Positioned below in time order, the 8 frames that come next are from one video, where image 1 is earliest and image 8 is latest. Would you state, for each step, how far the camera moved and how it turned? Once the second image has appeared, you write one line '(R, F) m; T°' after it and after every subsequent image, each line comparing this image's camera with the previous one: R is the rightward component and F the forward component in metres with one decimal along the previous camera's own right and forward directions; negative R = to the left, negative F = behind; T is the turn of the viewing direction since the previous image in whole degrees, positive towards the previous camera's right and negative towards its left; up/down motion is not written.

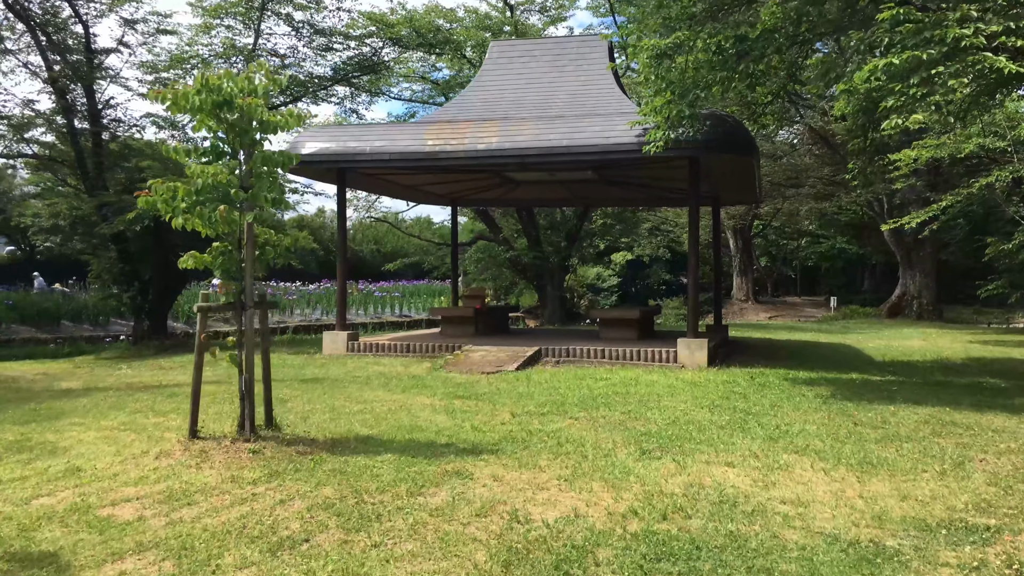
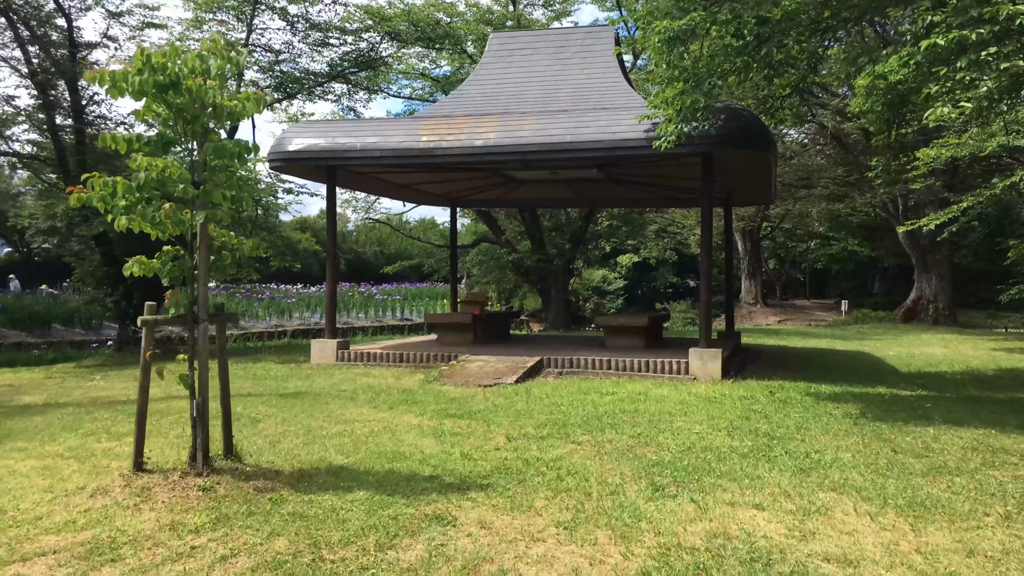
(+0.1, +0.6) m; 0°
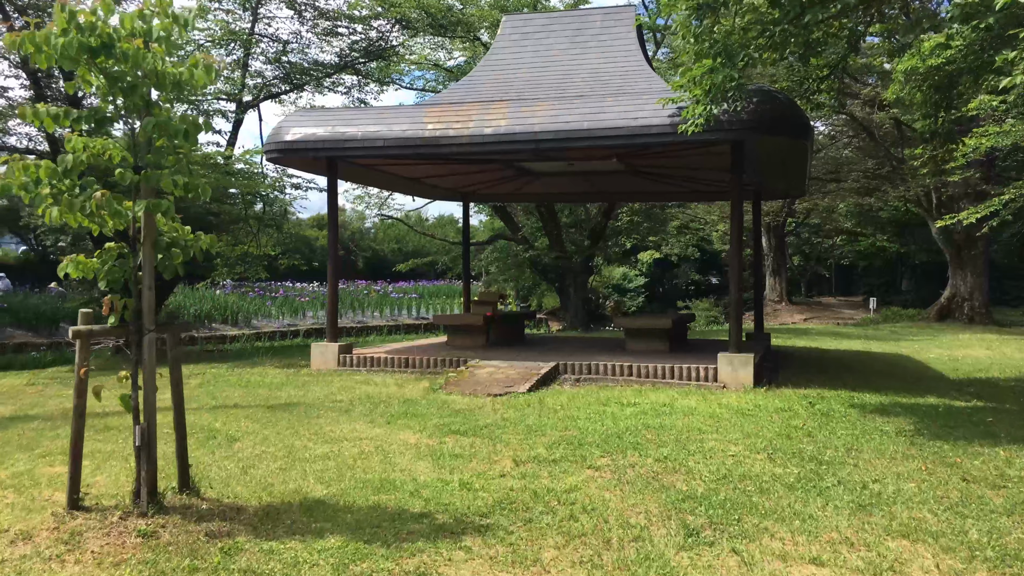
(+0.1, +0.7) m; -1°
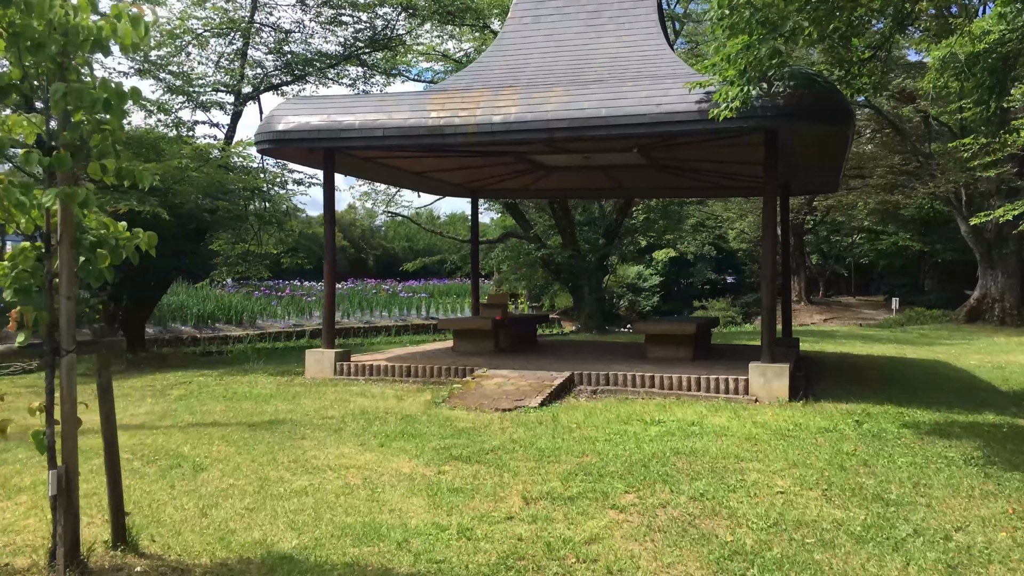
(0.0, +0.7) m; -1°
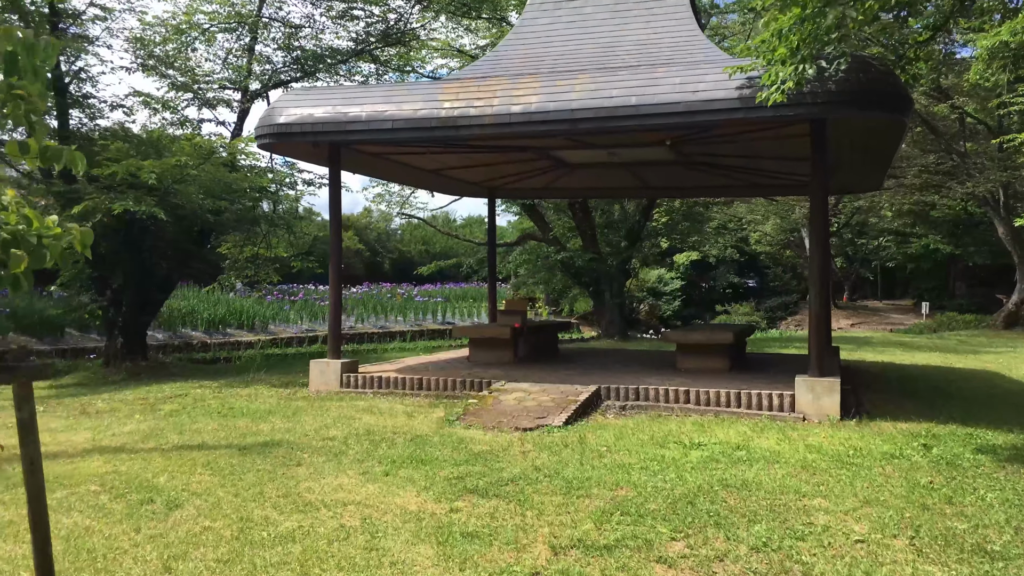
(0.0, +0.6) m; -1°
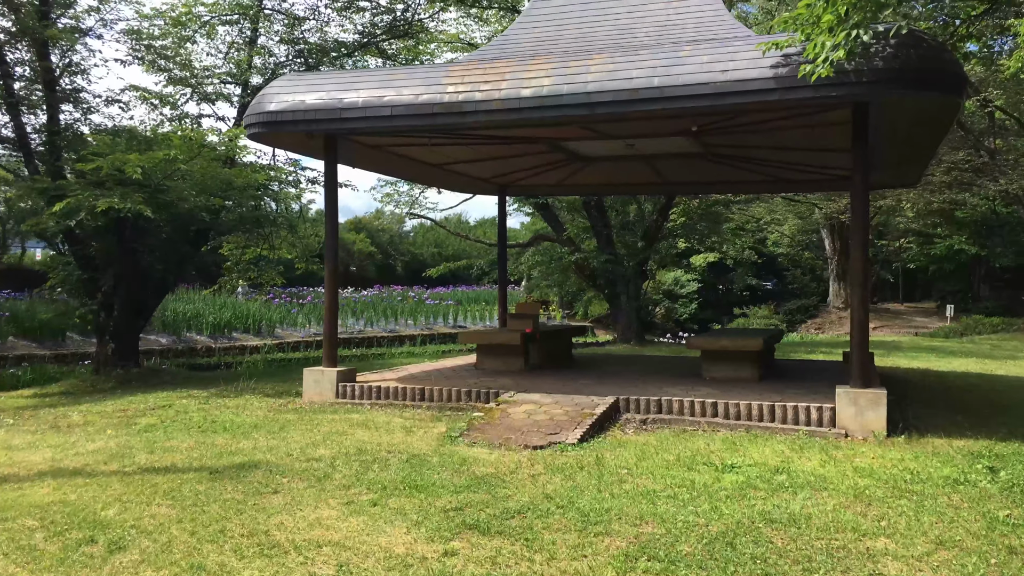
(0.0, +0.6) m; -1°
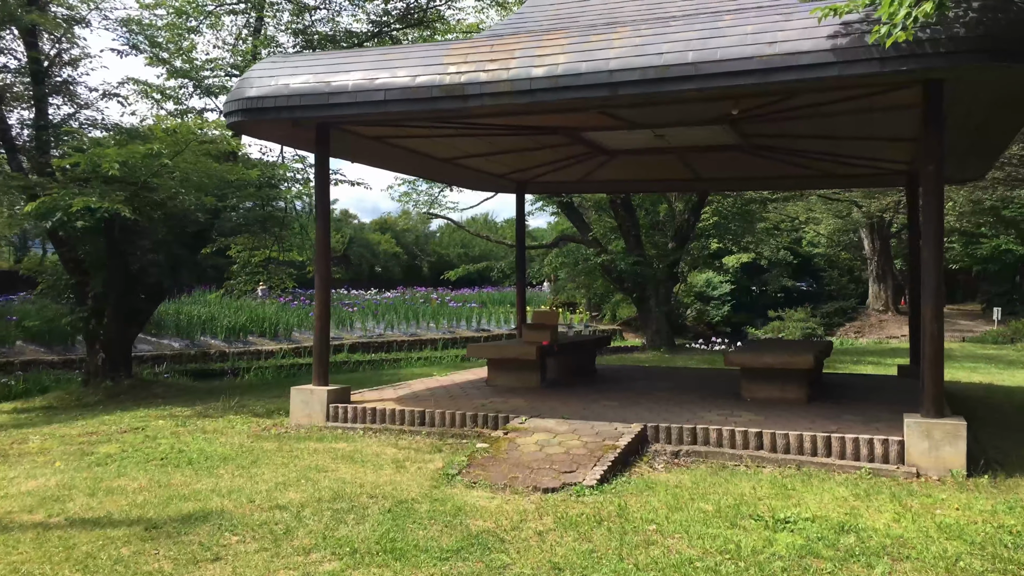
(+0.1, +0.8) m; -2°
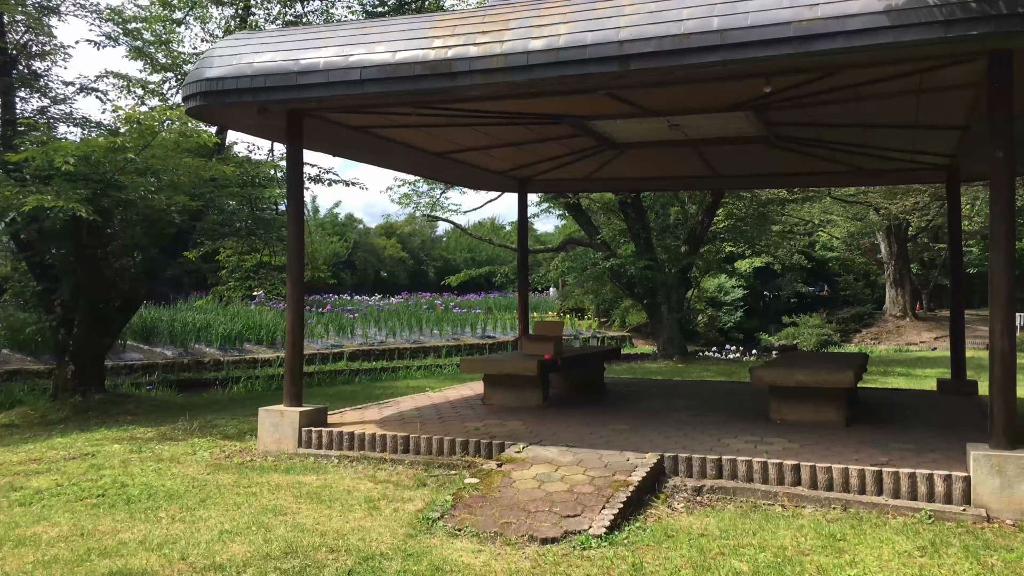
(+0.1, +0.8) m; -1°
